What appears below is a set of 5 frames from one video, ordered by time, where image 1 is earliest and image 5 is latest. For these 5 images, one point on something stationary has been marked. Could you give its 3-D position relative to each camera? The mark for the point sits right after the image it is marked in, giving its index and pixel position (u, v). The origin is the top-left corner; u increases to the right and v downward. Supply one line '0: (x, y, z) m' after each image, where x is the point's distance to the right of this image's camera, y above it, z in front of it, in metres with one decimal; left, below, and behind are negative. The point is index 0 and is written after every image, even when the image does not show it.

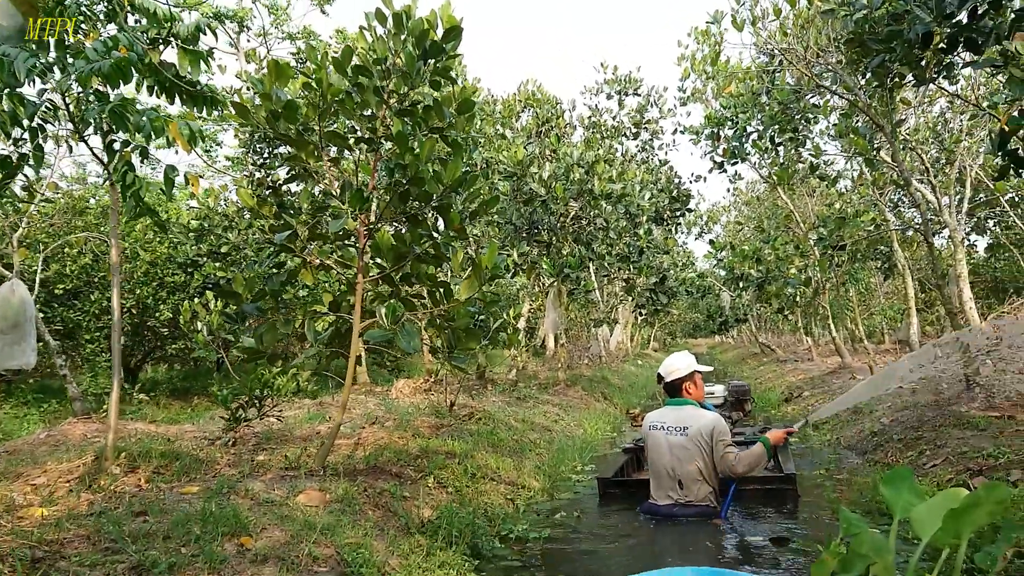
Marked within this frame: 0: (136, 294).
0: (-5.6, -0.1, +13.0) m
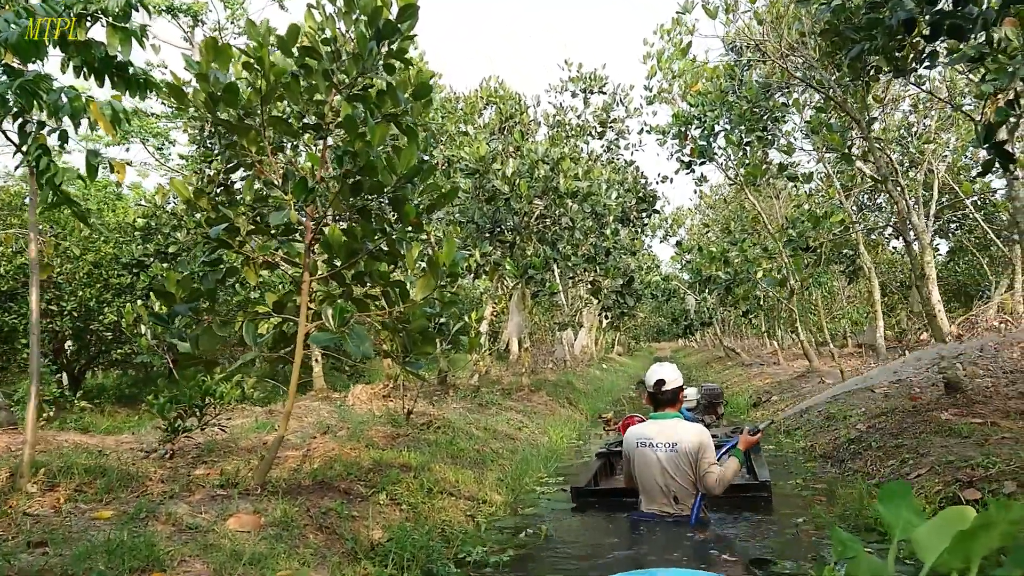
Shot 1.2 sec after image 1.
0: (-6.2, -0.1, +12.3) m
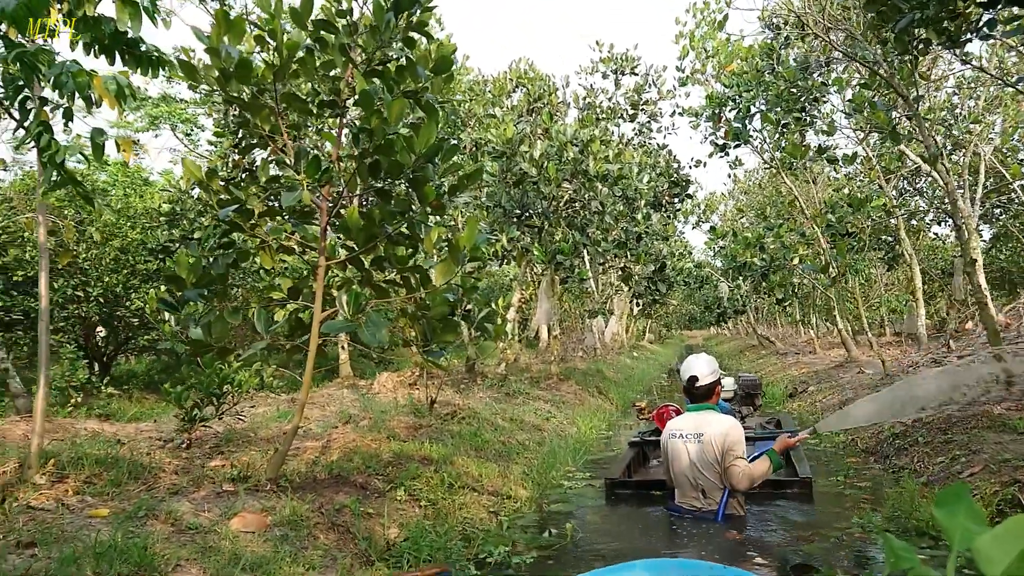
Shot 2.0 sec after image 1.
0: (-5.8, +0.1, +12.3) m
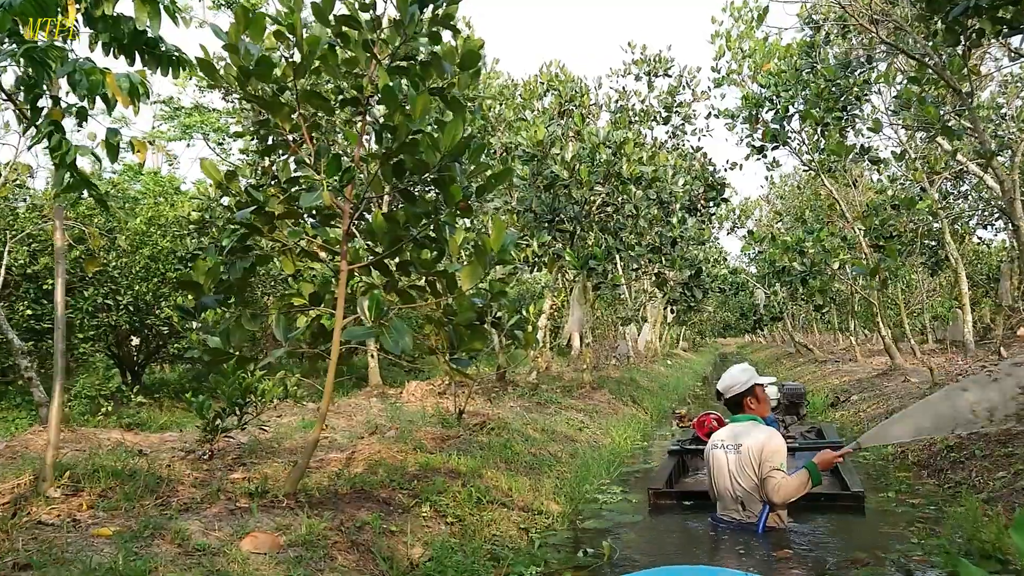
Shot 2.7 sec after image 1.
0: (-5.3, 0.0, +12.2) m
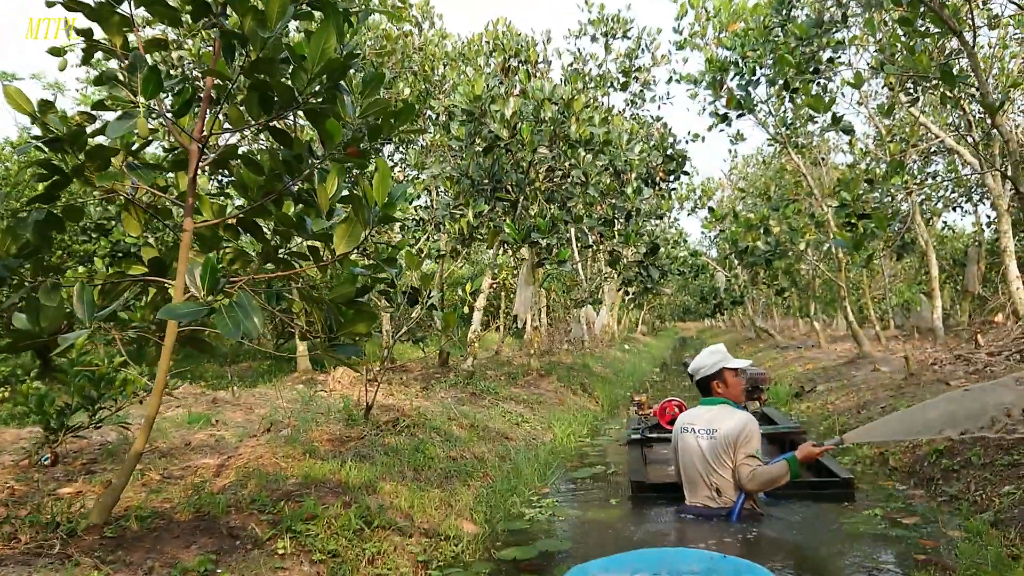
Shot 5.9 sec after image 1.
0: (-6.1, +0.3, +10.9) m
